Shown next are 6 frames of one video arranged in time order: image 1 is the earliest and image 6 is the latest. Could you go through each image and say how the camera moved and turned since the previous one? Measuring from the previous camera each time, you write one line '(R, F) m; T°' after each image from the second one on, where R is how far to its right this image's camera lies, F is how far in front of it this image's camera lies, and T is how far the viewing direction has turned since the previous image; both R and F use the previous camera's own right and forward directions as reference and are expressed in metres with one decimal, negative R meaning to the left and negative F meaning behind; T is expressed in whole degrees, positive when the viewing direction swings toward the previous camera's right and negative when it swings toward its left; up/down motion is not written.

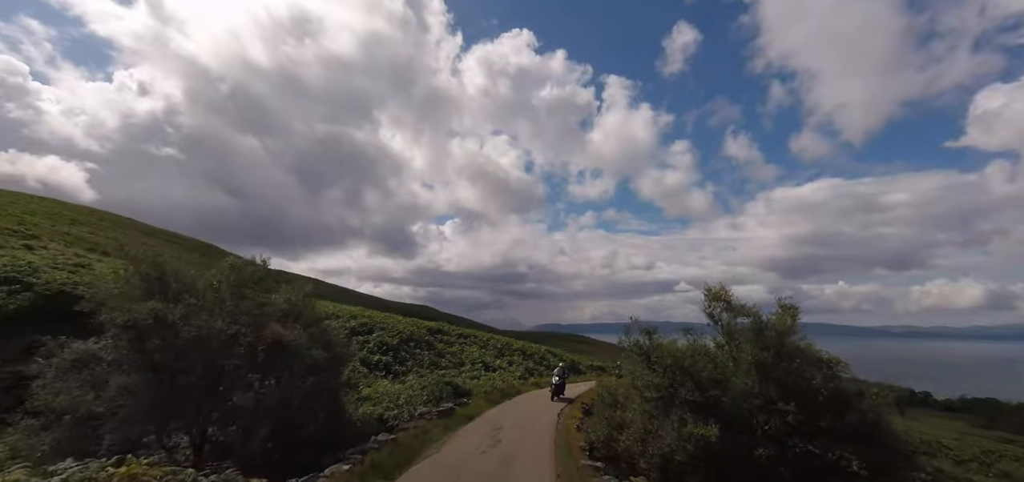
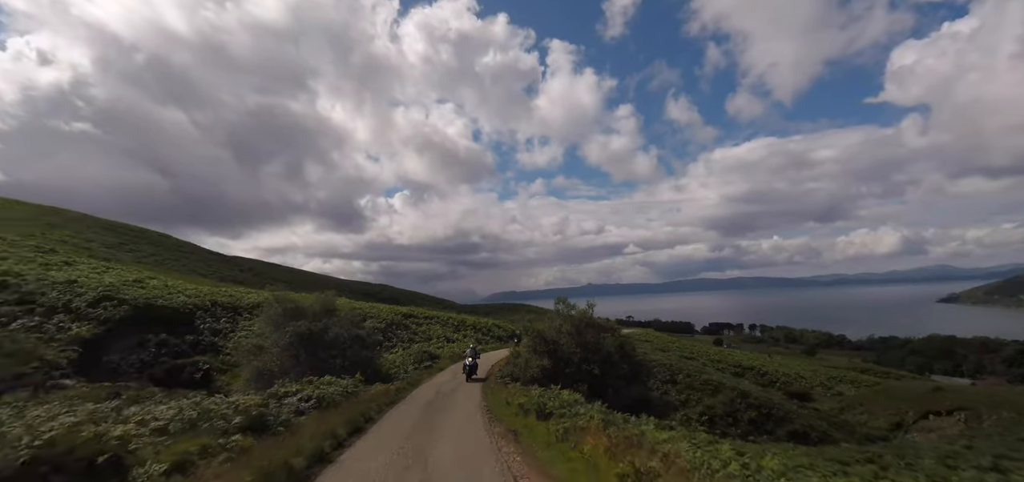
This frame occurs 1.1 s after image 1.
(+0.4, -13.0) m; +6°
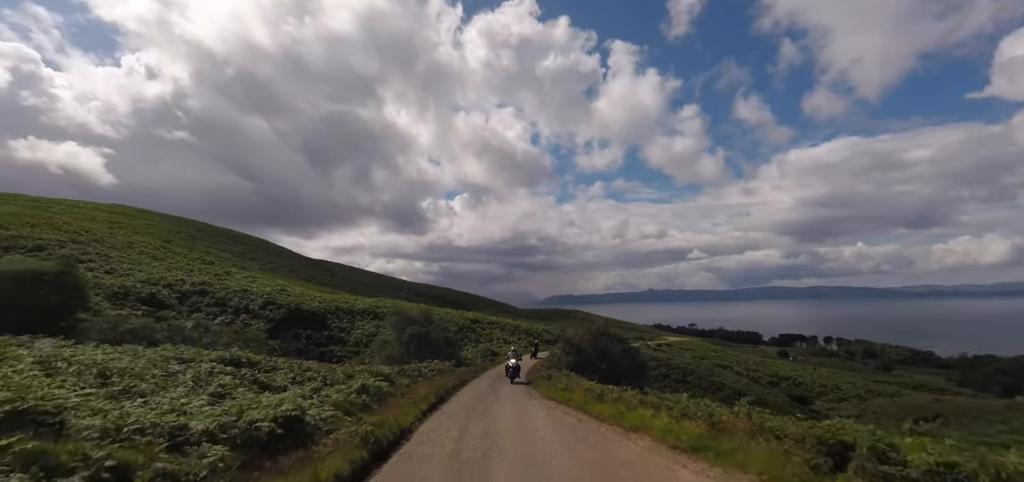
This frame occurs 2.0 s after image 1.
(+1.5, -11.7) m; -7°
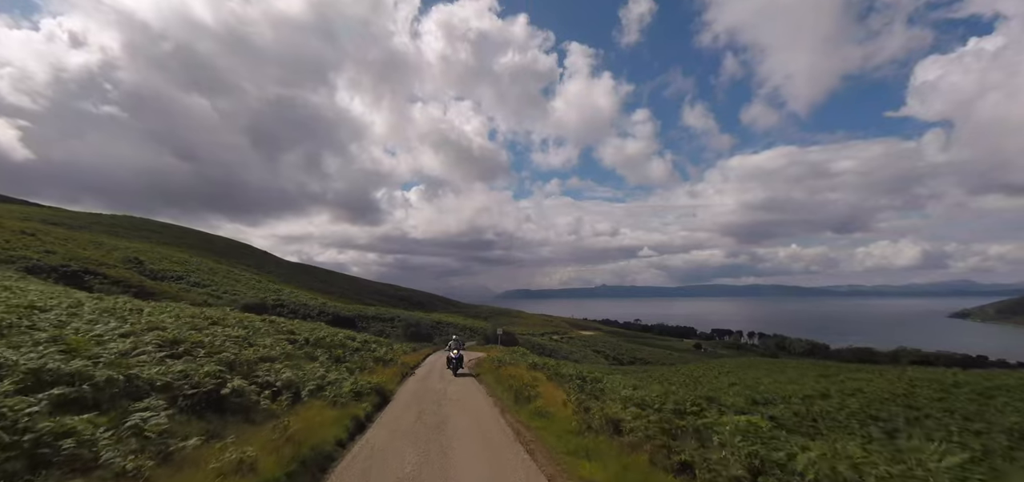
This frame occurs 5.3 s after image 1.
(+1.3, -43.1) m; +6°
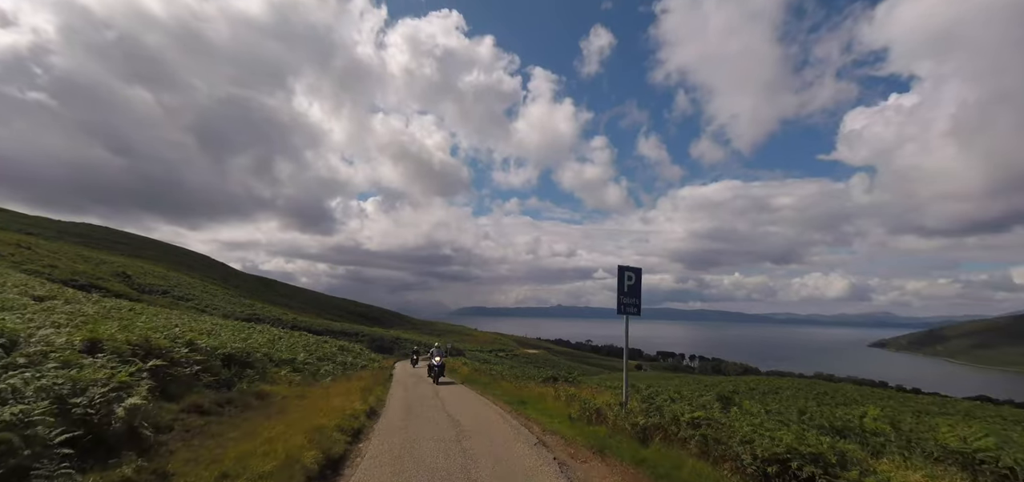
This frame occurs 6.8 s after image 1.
(+1.0, -18.4) m; +5°
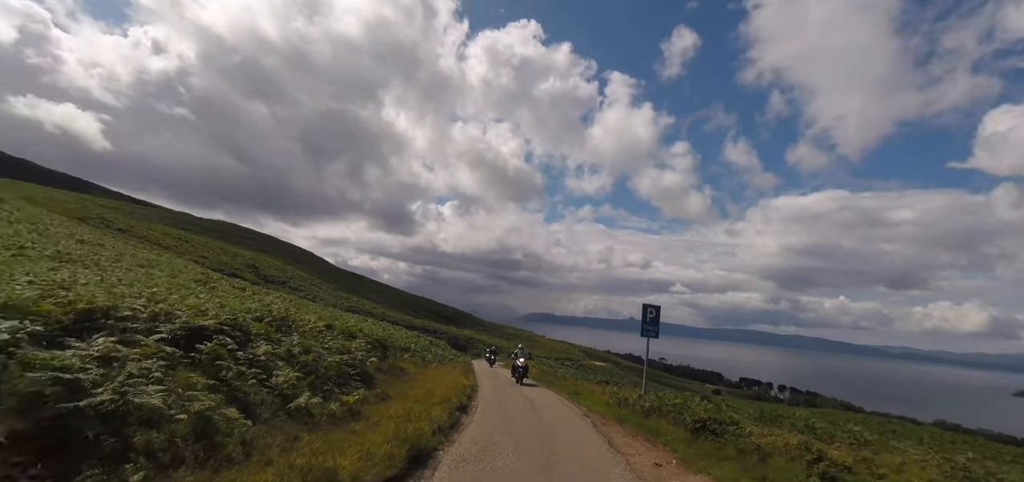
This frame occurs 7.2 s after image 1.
(+0.3, -5.5) m; -9°
